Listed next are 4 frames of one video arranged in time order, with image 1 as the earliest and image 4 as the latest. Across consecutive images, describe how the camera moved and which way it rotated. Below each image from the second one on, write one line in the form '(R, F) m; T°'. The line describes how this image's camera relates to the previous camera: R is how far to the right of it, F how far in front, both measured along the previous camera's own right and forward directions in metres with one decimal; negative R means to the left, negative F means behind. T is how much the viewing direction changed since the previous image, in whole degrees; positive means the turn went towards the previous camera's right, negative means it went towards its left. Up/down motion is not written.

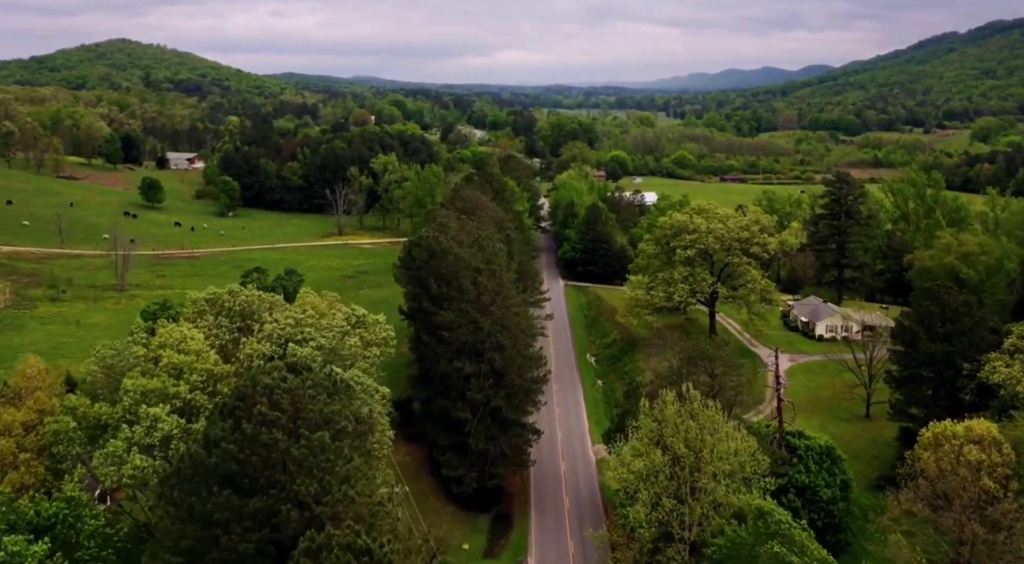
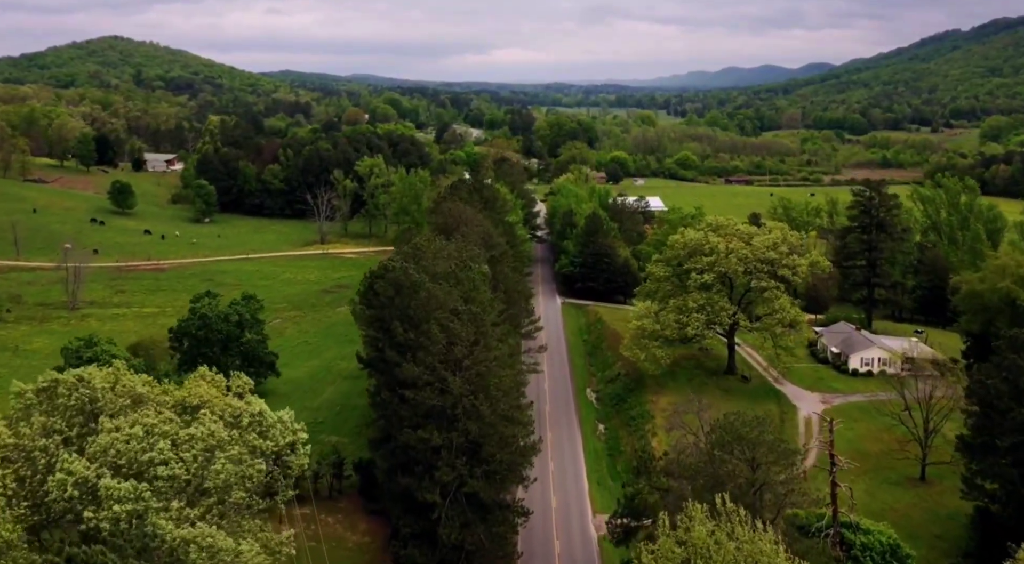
(+0.7, +8.4) m; 0°
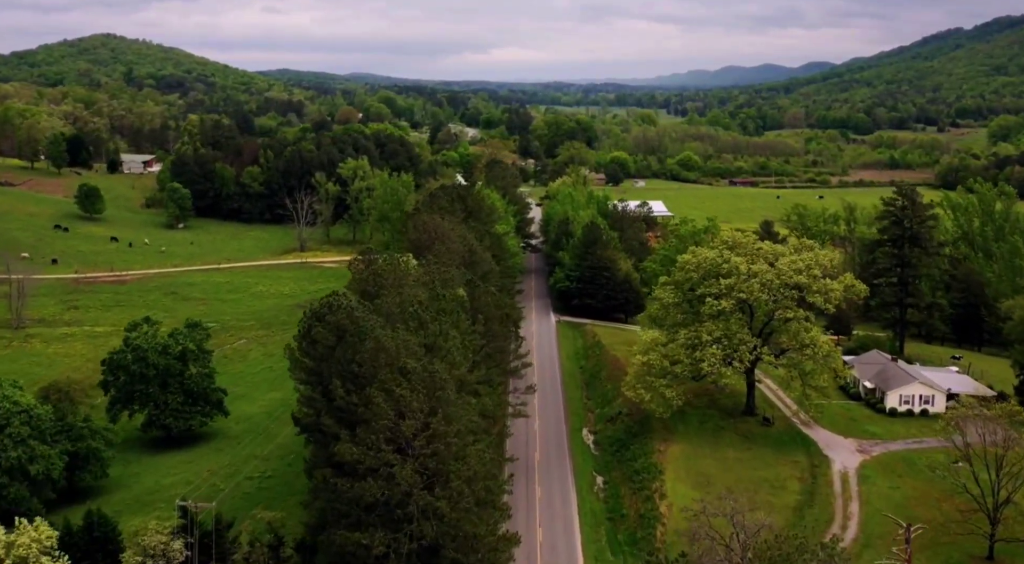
(+0.8, +7.6) m; 0°
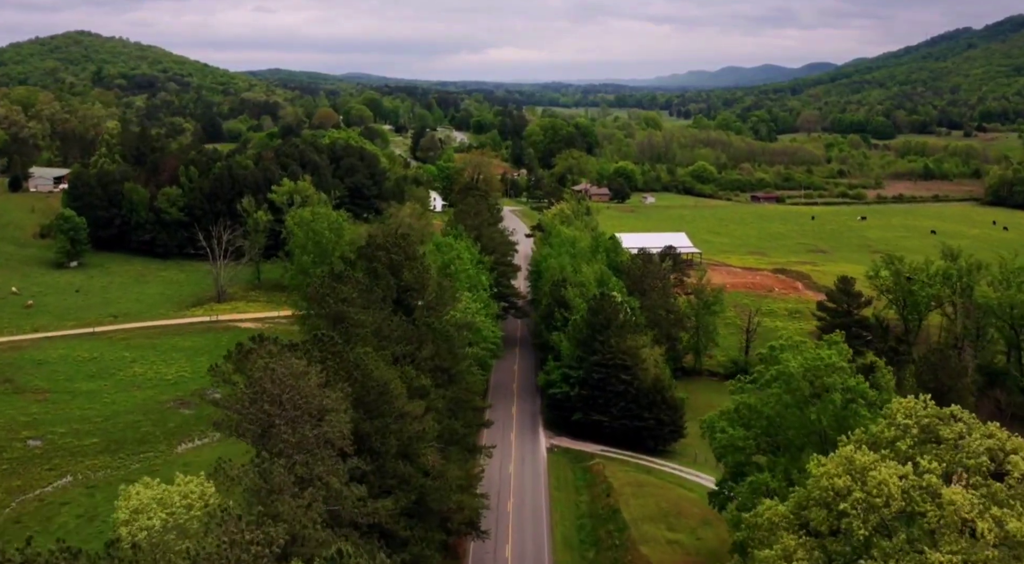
(+1.6, +25.6) m; 0°
